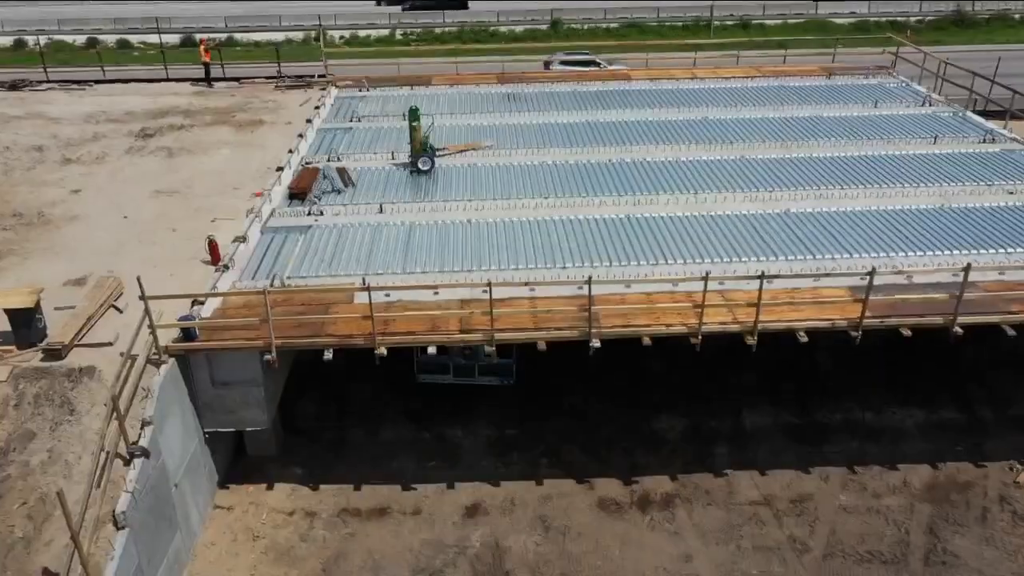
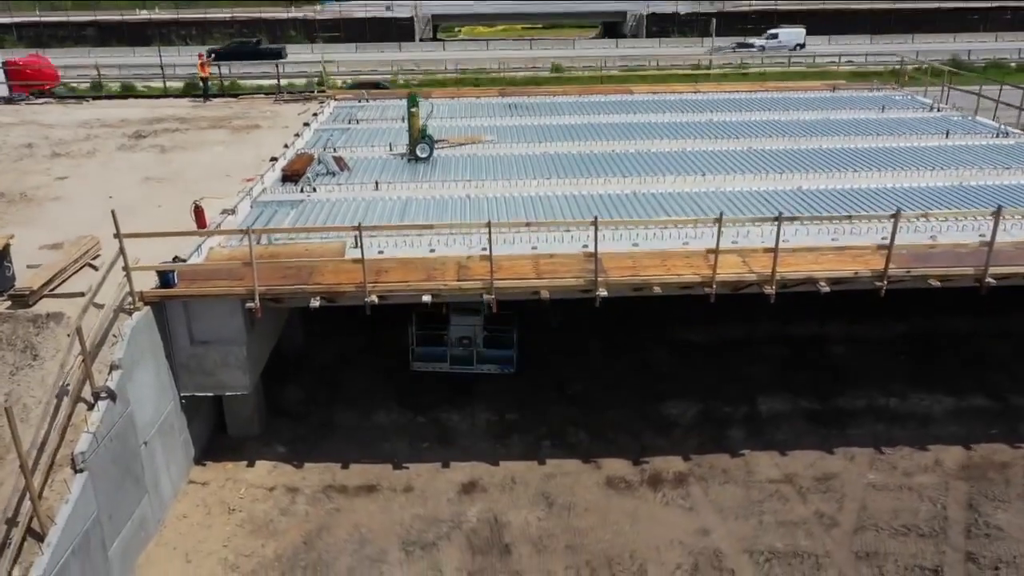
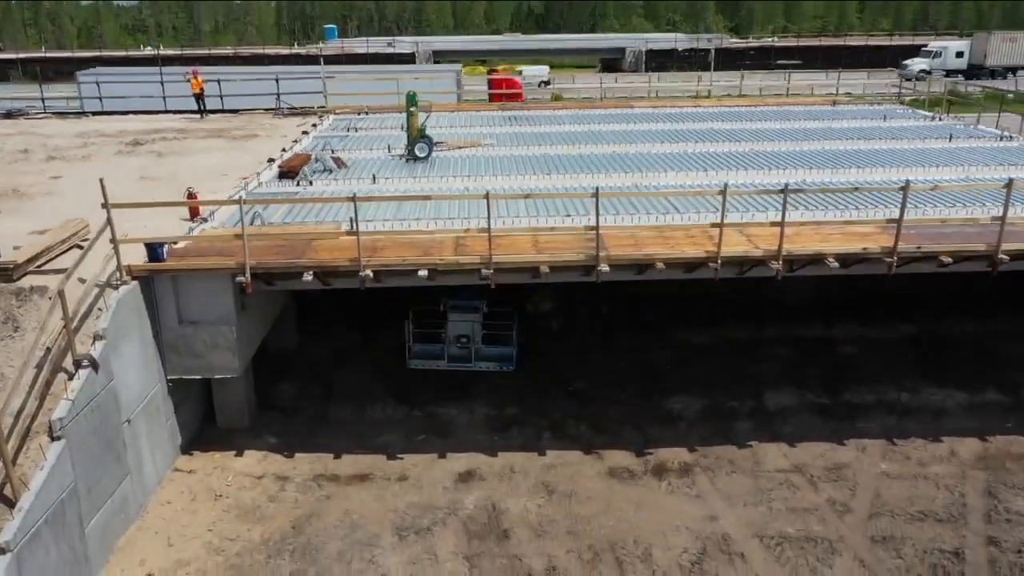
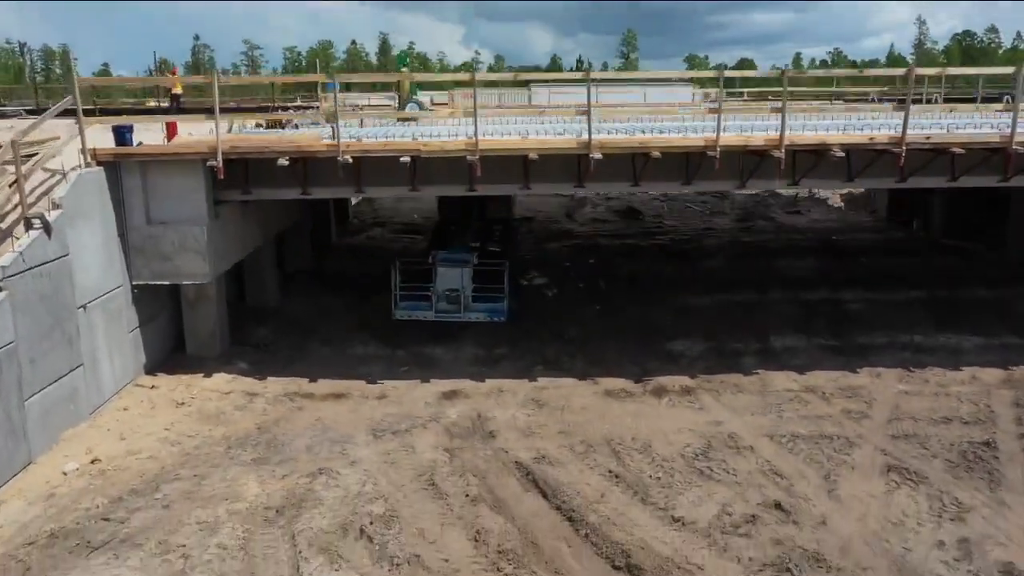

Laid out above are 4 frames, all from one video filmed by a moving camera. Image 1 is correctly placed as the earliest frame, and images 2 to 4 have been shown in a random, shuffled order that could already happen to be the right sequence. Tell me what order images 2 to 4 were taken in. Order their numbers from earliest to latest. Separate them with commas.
2, 3, 4
